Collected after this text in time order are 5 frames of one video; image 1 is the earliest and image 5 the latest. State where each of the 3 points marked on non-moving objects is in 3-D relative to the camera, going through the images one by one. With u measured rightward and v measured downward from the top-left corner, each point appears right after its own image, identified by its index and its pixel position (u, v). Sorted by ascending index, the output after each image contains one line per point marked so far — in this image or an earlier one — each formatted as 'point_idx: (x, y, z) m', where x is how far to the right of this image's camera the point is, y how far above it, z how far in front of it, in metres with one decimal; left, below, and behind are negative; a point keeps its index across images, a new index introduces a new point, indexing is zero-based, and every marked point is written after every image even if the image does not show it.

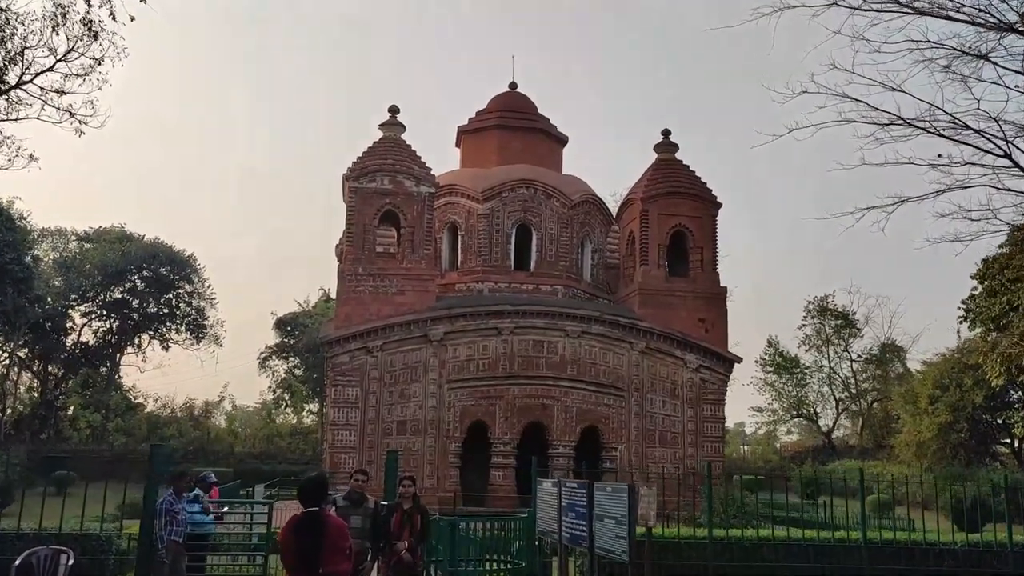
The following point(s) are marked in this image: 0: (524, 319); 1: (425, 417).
0: (+0.3, -0.7, +19.0) m
1: (-1.9, -2.9, +18.7) m
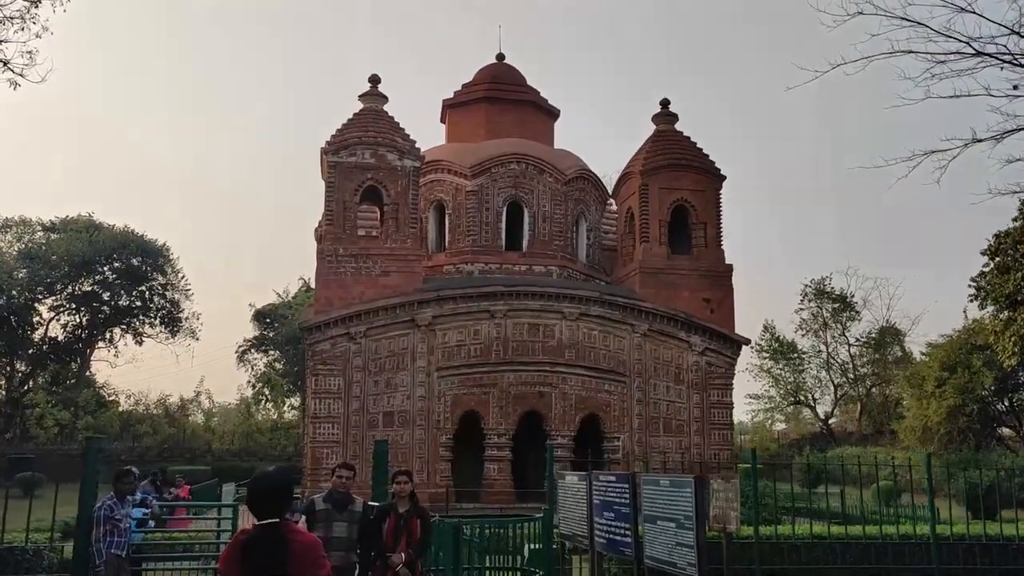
0: (+0.1, -0.3, +17.6) m
1: (-2.0, -2.5, +17.3) m
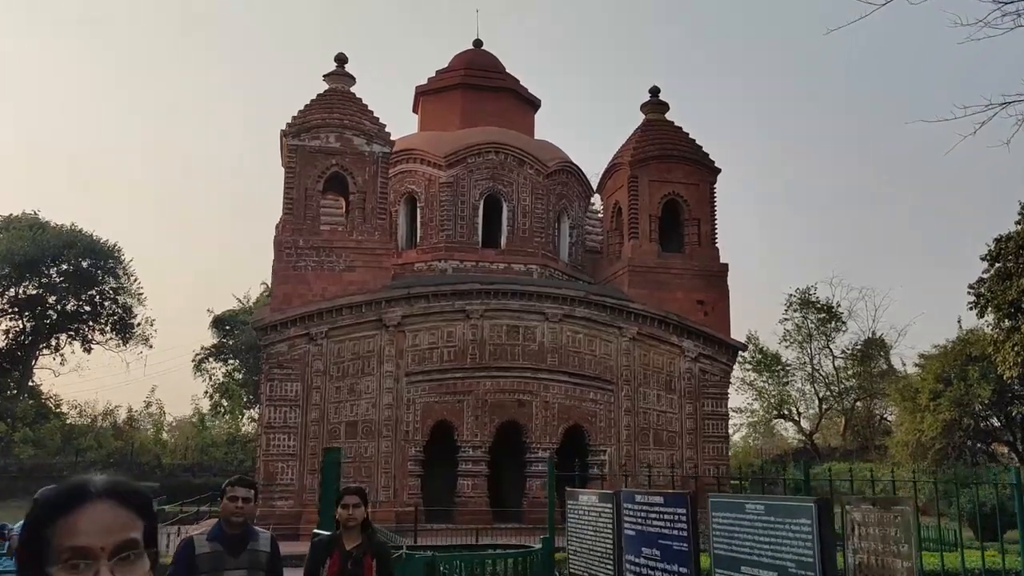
0: (-0.3, -0.2, +16.0) m
1: (-2.4, -2.4, +15.5) m
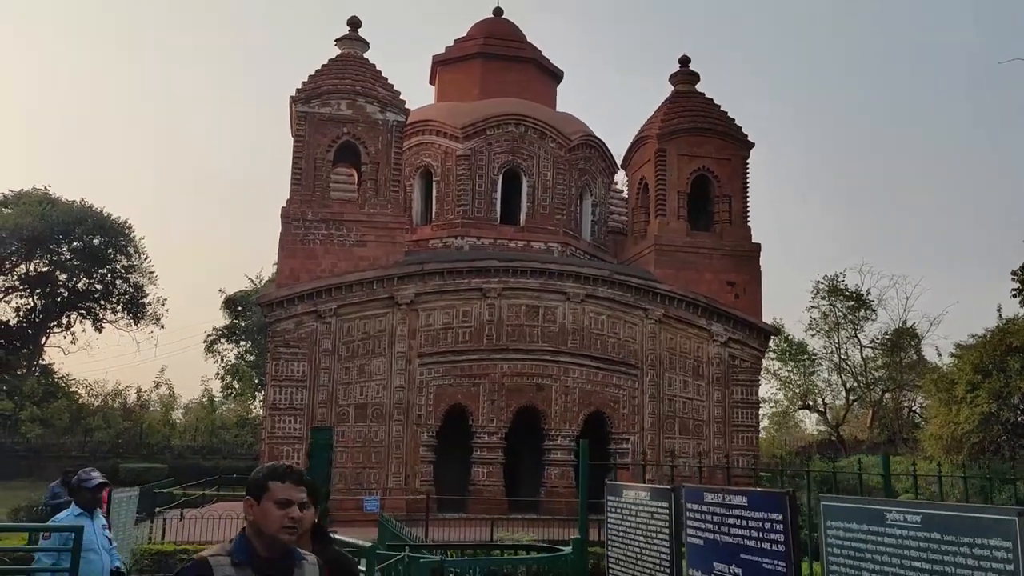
0: (+0.1, +0.2, +15.0) m
1: (-2.1, -1.9, +14.7) m
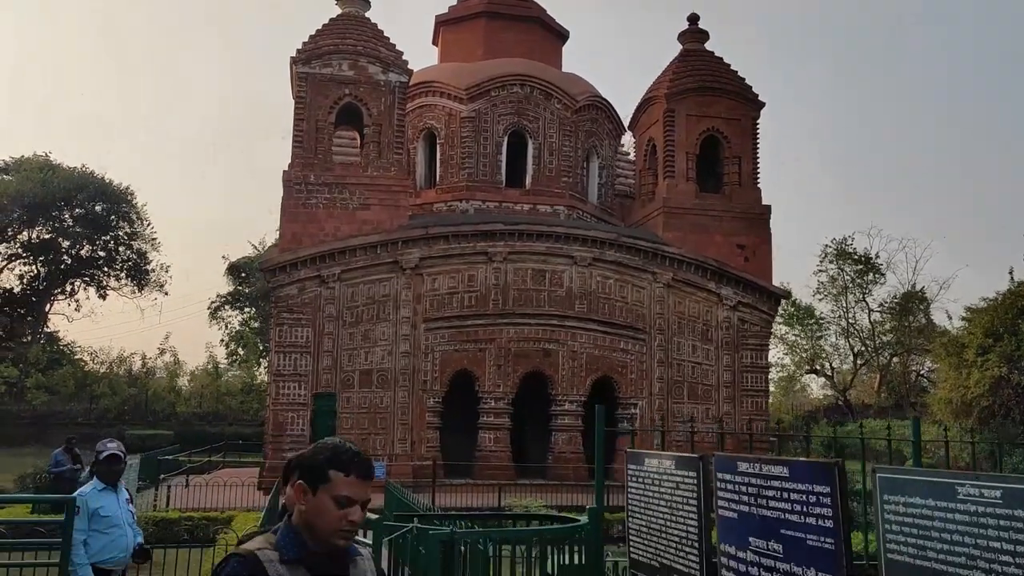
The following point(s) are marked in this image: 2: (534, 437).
0: (+0.2, +0.8, +14.8) m
1: (-2.0, -1.3, +14.5) m
2: (+0.4, -2.9, +16.1) m
